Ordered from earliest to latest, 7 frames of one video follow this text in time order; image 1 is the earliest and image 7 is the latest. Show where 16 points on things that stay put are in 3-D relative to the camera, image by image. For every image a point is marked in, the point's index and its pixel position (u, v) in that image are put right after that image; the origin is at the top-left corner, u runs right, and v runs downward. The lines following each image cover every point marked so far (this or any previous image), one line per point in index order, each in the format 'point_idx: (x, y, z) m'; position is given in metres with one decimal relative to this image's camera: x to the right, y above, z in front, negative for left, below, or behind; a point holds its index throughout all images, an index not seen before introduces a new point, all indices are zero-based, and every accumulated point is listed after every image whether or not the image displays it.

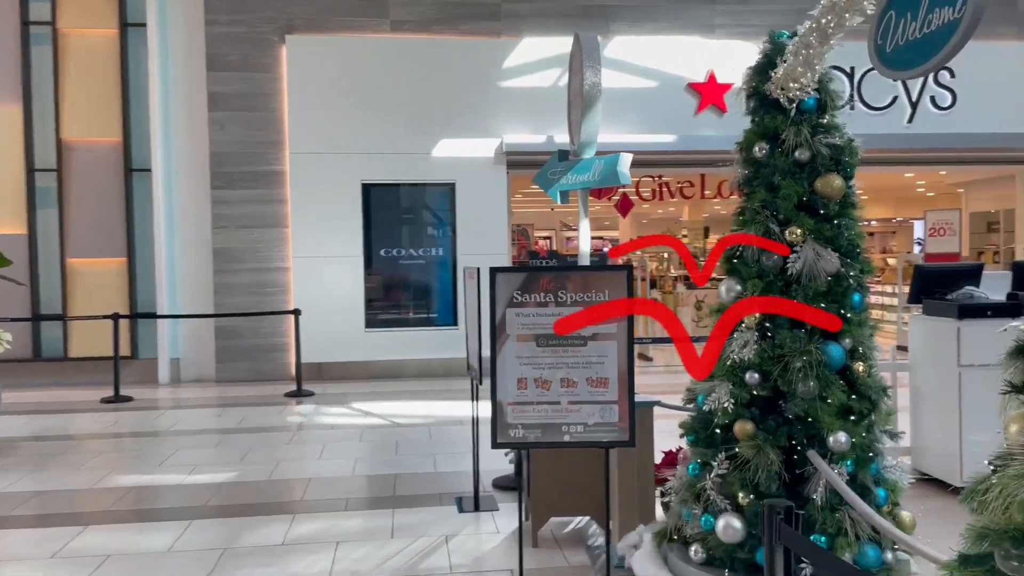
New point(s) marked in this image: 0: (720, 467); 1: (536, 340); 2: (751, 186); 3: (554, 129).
0: (+0.7, -0.6, +3.1) m
1: (+0.1, -0.2, +2.8) m
2: (+0.9, +0.4, +3.2) m
3: (+0.5, +1.9, +10.2) m
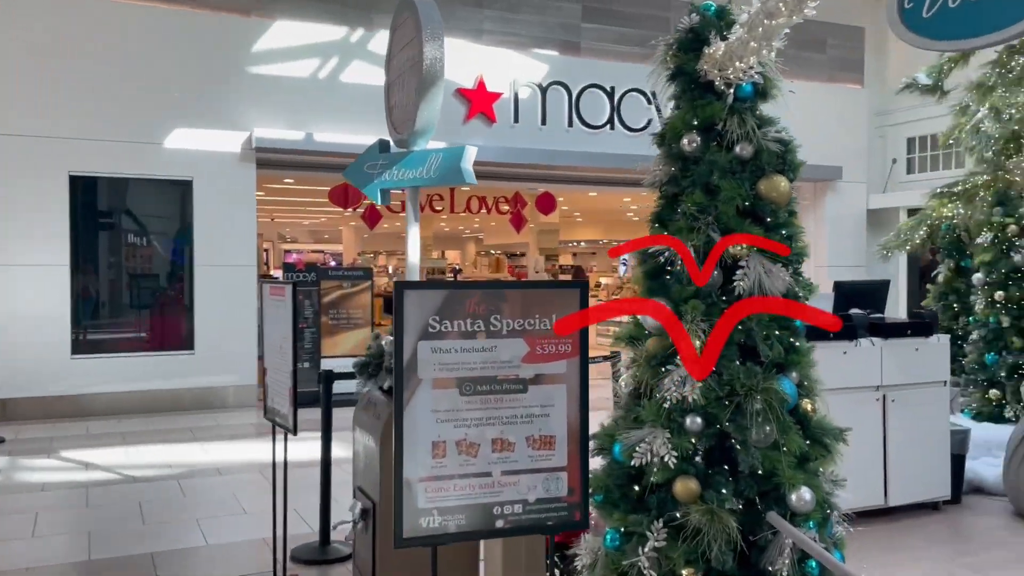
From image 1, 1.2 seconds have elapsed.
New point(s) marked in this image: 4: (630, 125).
0: (+0.4, -0.7, +2.4) m
1: (-0.1, -0.2, +2.0) m
2: (+0.5, +0.3, +2.6) m
3: (-2.1, +1.7, +9.1) m
4: (+1.4, +1.9, +9.9) m
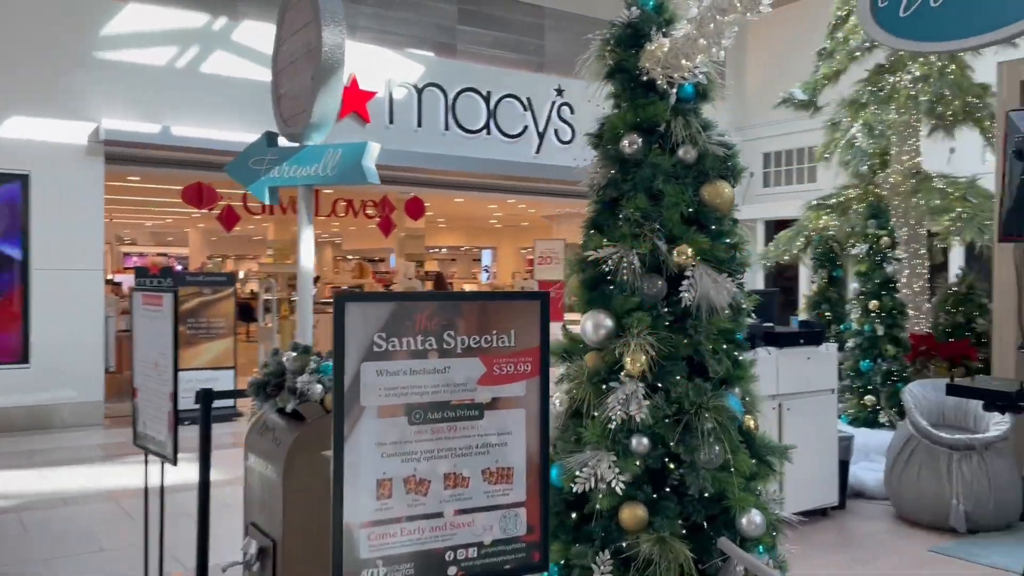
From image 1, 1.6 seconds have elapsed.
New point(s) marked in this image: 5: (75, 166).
0: (+0.2, -0.7, +2.2) m
1: (-0.2, -0.3, +1.7) m
2: (+0.3, +0.3, +2.5) m
3: (-3.4, +1.7, +8.4) m
4: (-0.1, +1.8, +9.8) m
5: (-4.1, +1.1, +7.9) m
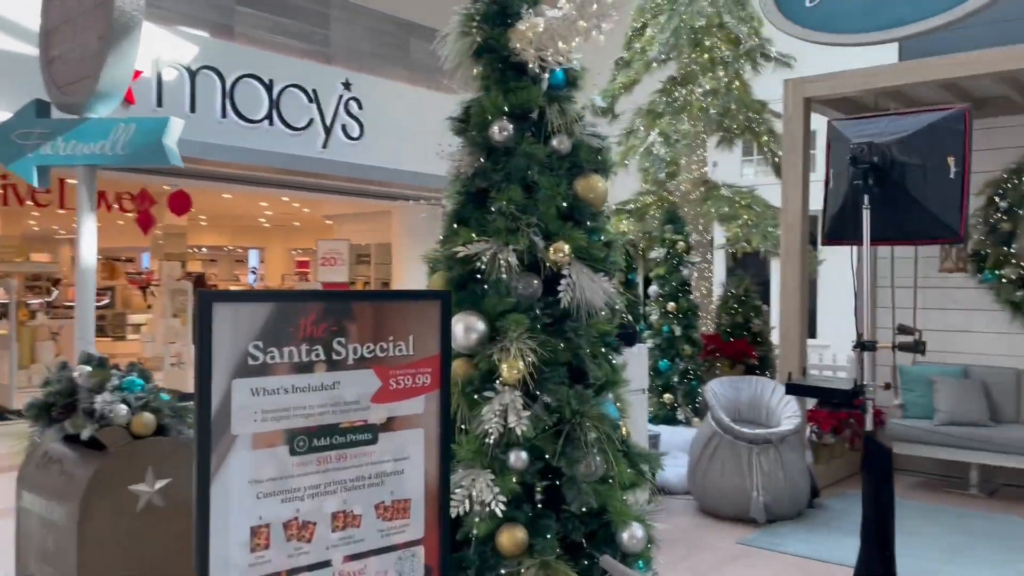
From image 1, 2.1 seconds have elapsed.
0: (-0.1, -0.7, +2.0) m
1: (-0.4, -0.3, +1.4) m
2: (-0.1, +0.3, +2.2) m
3: (-5.2, +1.7, +7.0) m
4: (-2.4, +1.8, +9.2) m
5: (-5.7, +1.1, +6.3) m
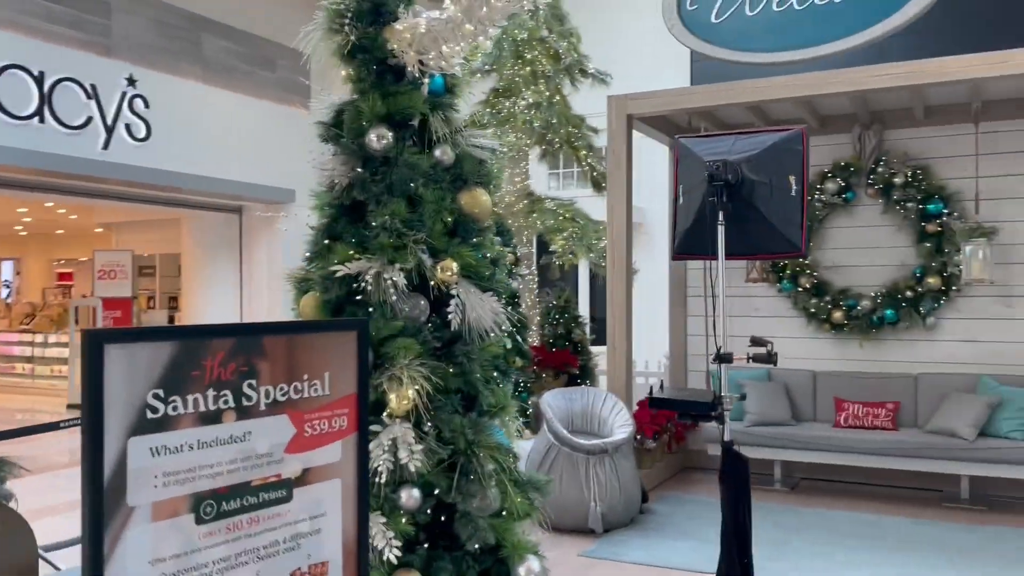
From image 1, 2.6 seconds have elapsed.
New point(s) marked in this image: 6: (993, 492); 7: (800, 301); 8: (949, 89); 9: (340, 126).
0: (-0.3, -0.8, +1.8) m
1: (-0.4, -0.3, +1.1) m
2: (-0.3, +0.2, +2.0) m
3: (-6.5, +1.5, +5.4) m
4: (-4.3, +1.6, +8.3) m
5: (-6.8, +1.0, +4.6) m
6: (+3.0, -1.3, +5.3) m
7: (+2.0, -0.1, +5.9) m
8: (+2.5, +1.2, +5.0) m
9: (-0.4, +0.4, +2.1) m
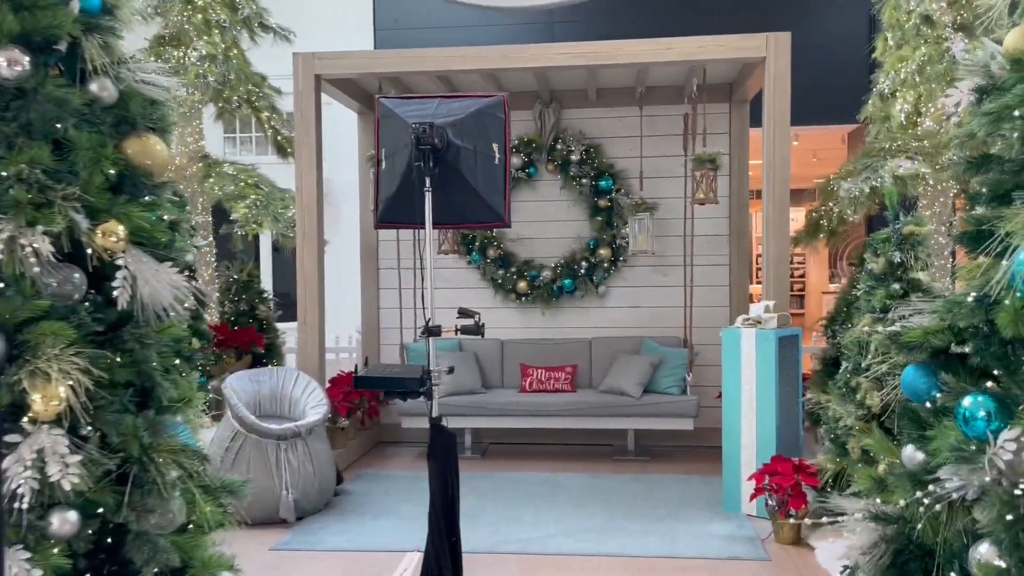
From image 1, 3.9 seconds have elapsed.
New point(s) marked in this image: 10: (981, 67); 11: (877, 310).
0: (-0.8, -0.7, +1.4) m
1: (-0.7, -0.3, +0.7) m
2: (-1.0, +0.3, +1.6) m
3: (-7.9, +1.5, +2.4) m
4: (-6.9, +1.8, +5.9) m
5: (-7.9, +1.0, +1.6) m
6: (+1.0, -1.1, +5.9) m
7: (-0.2, +0.1, +6.0) m
8: (+0.7, +1.3, +5.3) m
9: (-1.0, +0.5, +1.6) m
10: (+1.1, +0.5, +1.9) m
11: (+1.6, -0.1, +3.6) m
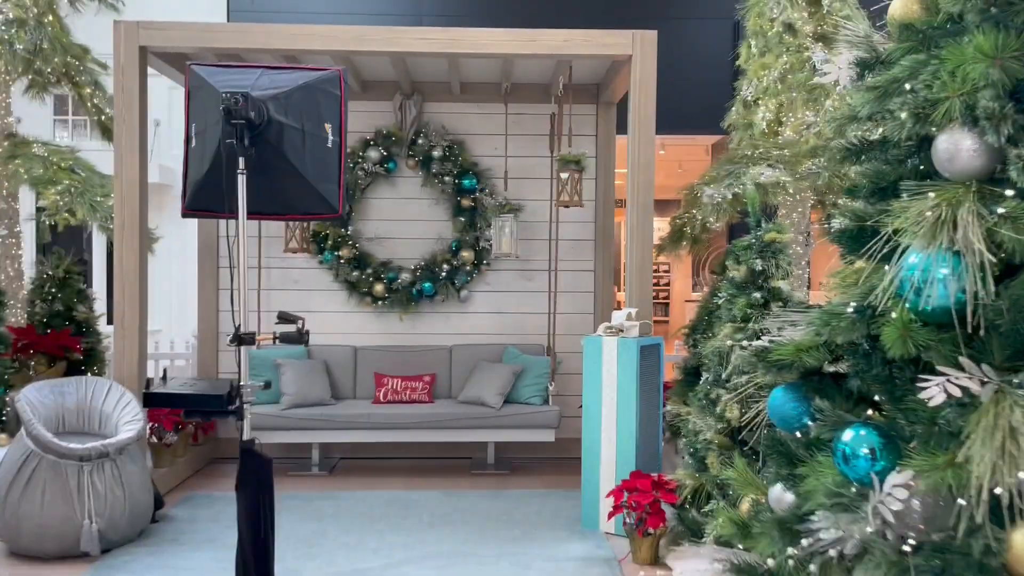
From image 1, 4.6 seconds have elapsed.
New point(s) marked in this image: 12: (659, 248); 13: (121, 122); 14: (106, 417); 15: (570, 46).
0: (-1.1, -0.7, +0.9) m
1: (-0.9, -0.2, +0.3) m
2: (-1.2, +0.3, +1.1) m
3: (-8.2, +1.7, +0.9) m
4: (-7.7, +1.9, +4.5) m
5: (-8.1, +1.1, +0.1) m
6: (0.0, -1.1, +5.6) m
7: (-1.1, +0.1, +5.6) m
8: (-0.2, +1.3, +5.0) m
9: (-1.3, +0.5, +1.1) m
10: (+0.7, +0.5, +1.7) m
11: (+0.9, -0.1, +3.5) m
12: (+0.9, +0.3, +5.4) m
13: (-2.0, +0.8, +4.3) m
14: (-1.9, -0.6, +4.0) m
15: (+0.3, +1.3, +4.4) m
